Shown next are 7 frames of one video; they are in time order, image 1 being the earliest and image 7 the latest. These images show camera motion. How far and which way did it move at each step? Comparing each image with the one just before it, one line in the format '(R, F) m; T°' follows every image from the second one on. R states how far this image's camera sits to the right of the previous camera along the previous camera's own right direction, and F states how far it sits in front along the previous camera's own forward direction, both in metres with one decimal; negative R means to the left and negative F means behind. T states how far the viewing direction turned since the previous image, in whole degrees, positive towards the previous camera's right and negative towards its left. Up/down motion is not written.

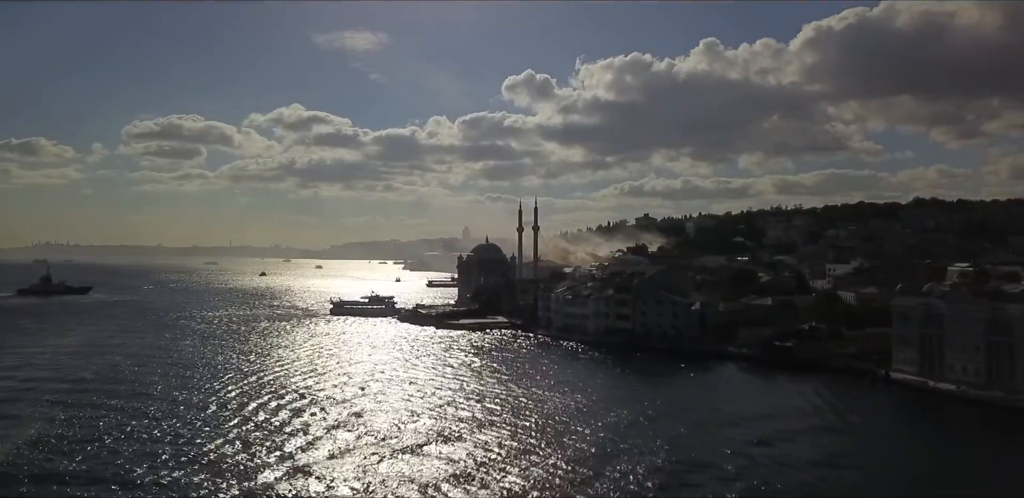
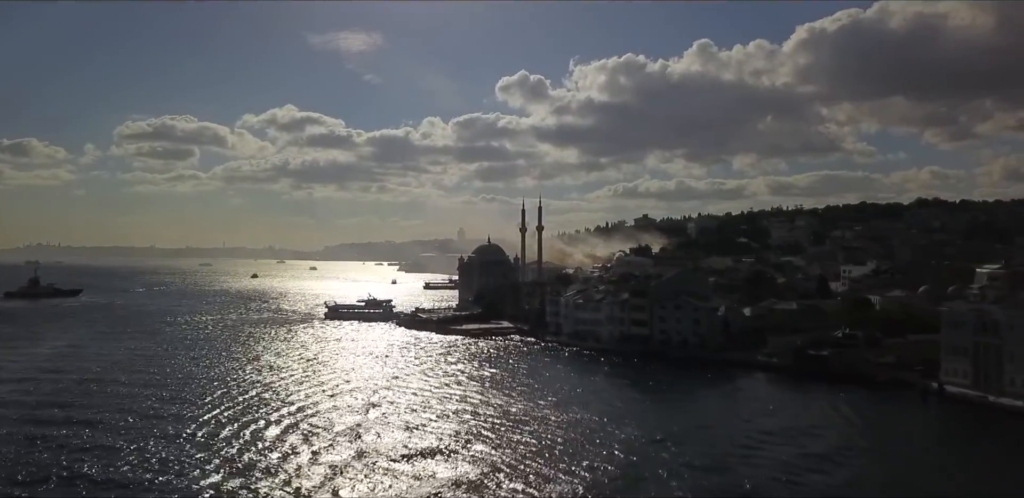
(-0.5, +1.6) m; 0°
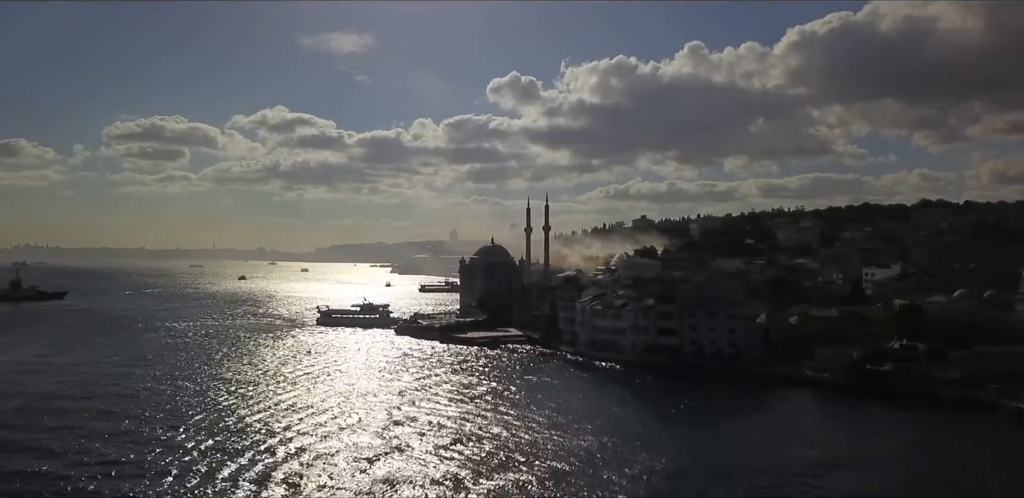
(-0.7, +2.3) m; +1°
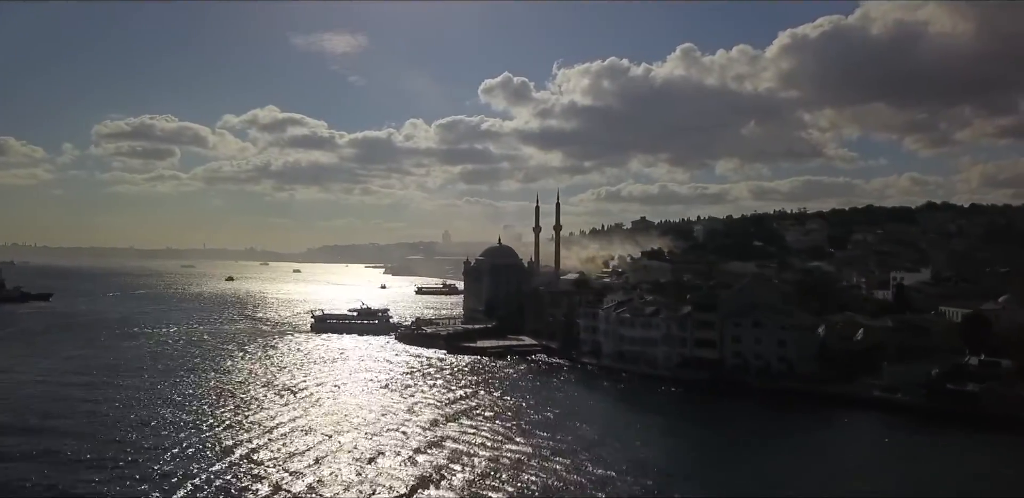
(-0.8, +2.3) m; +1°
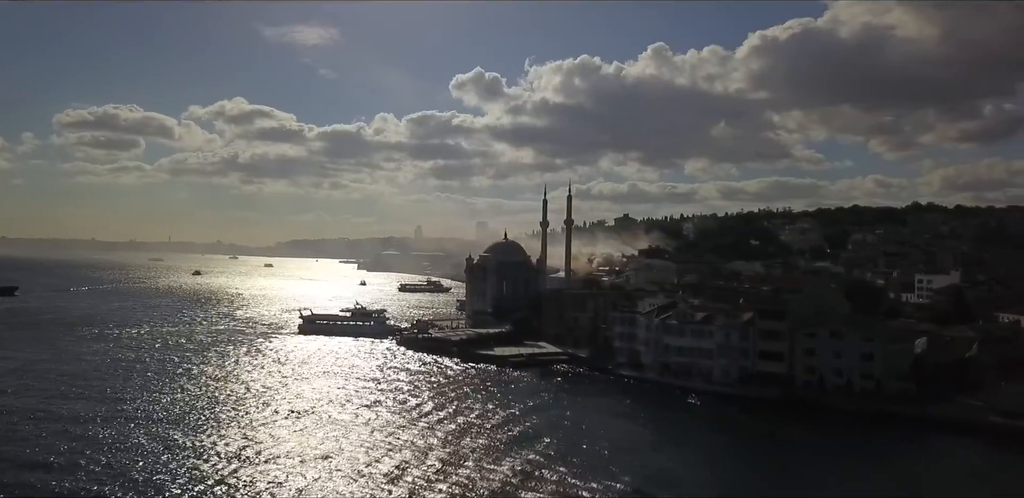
(-1.6, +2.7) m; +2°
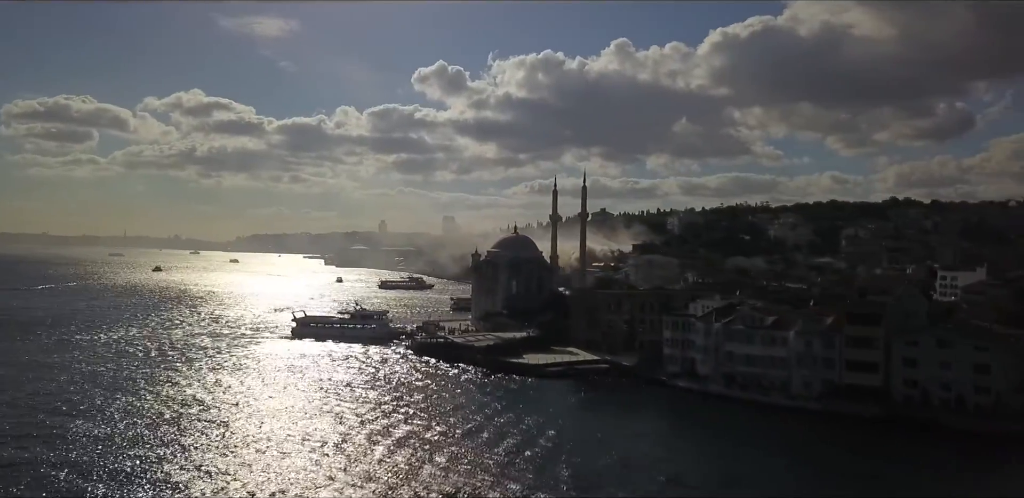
(-1.9, +2.4) m; +3°
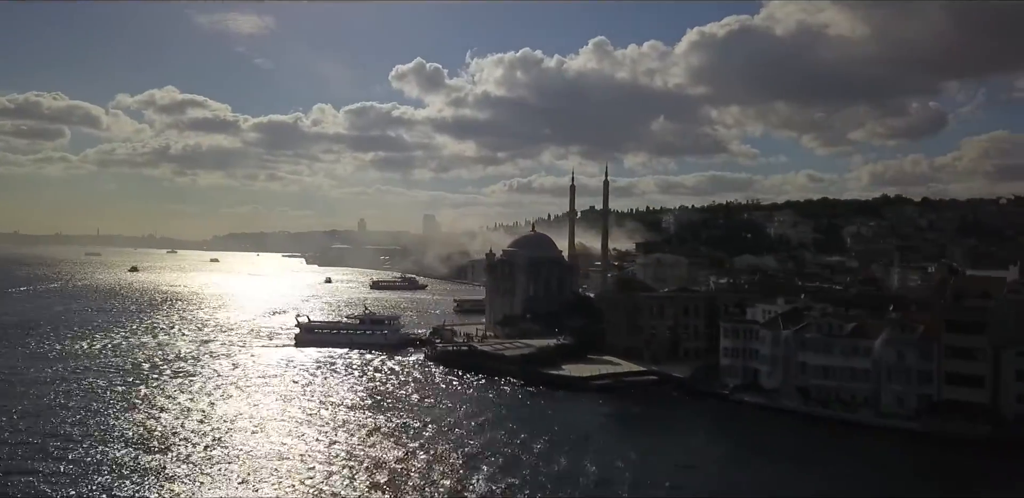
(-1.5, +1.9) m; +2°
